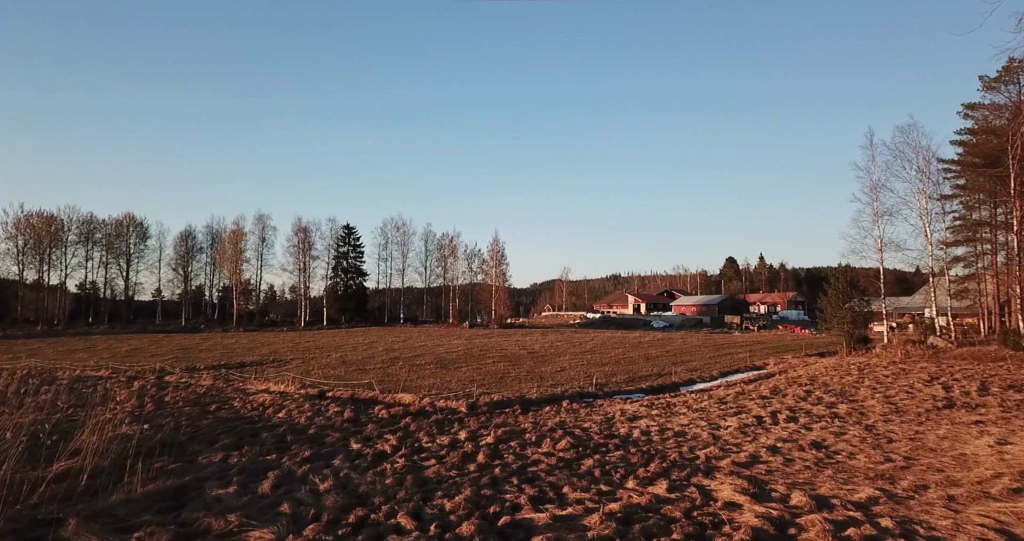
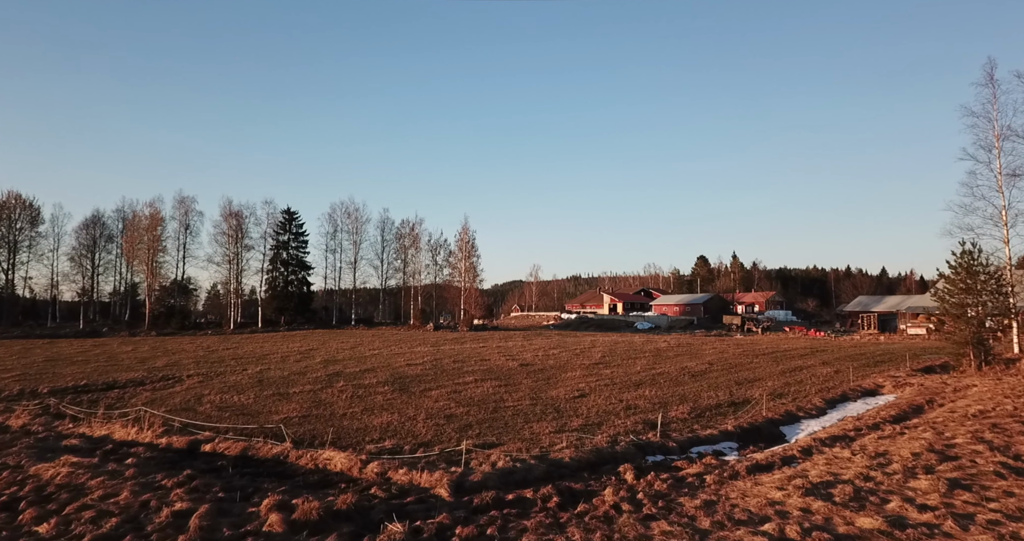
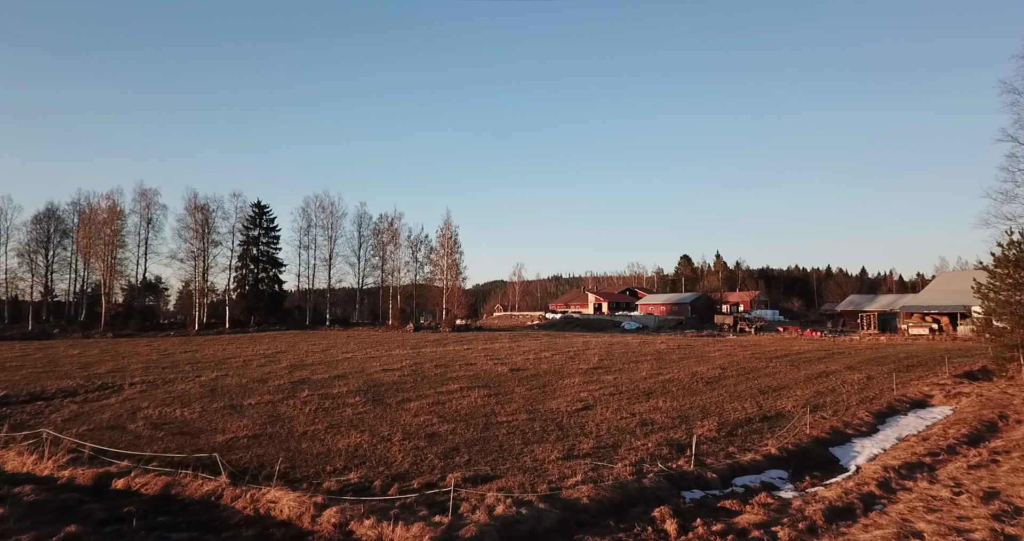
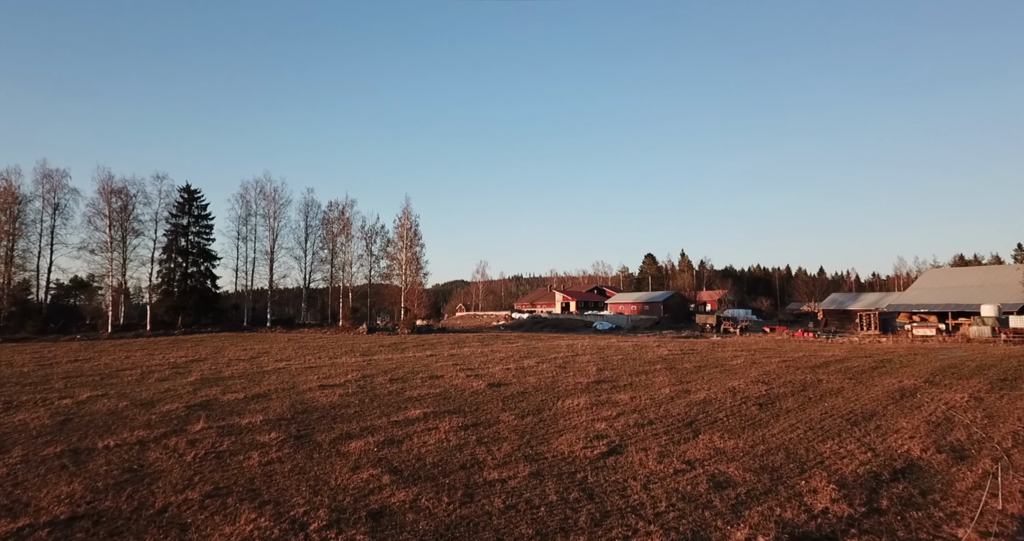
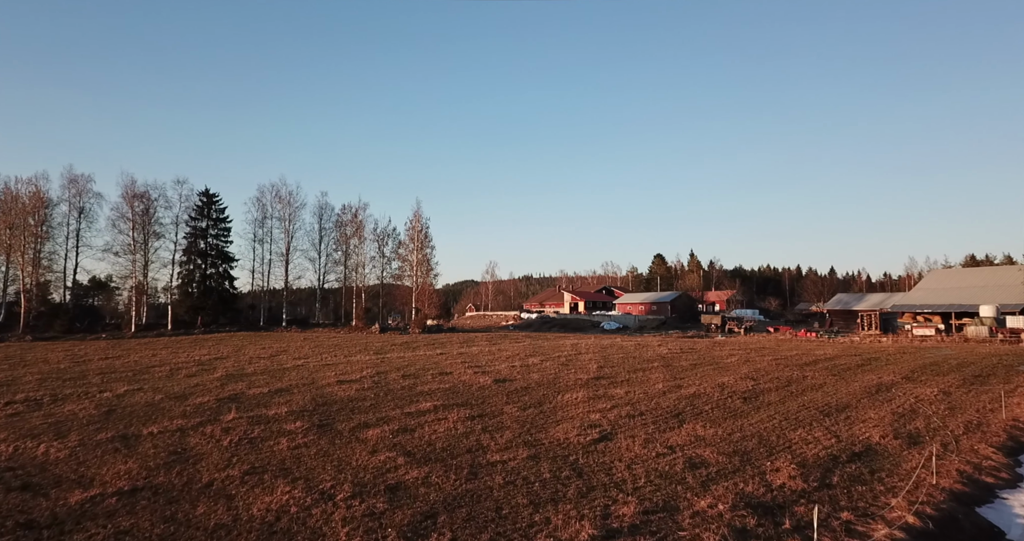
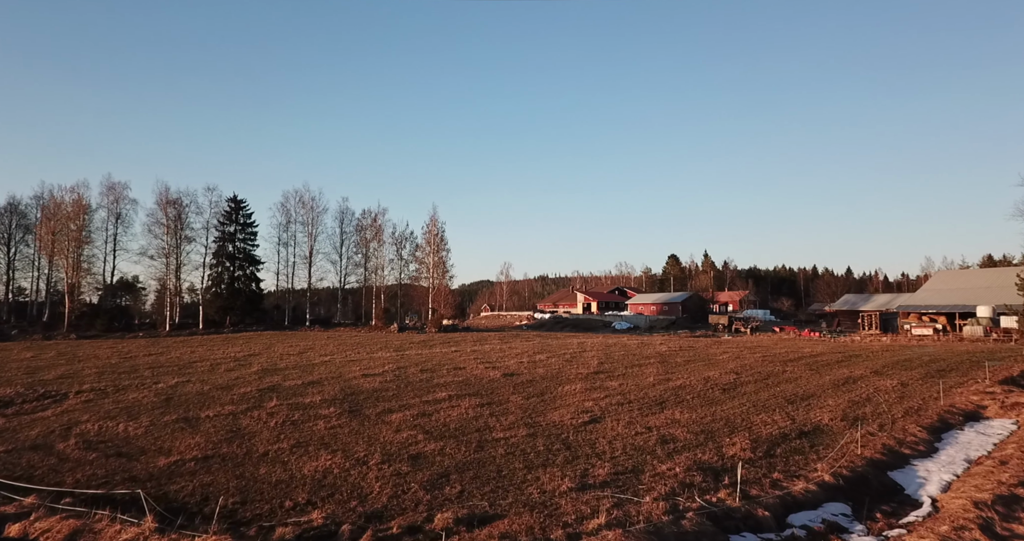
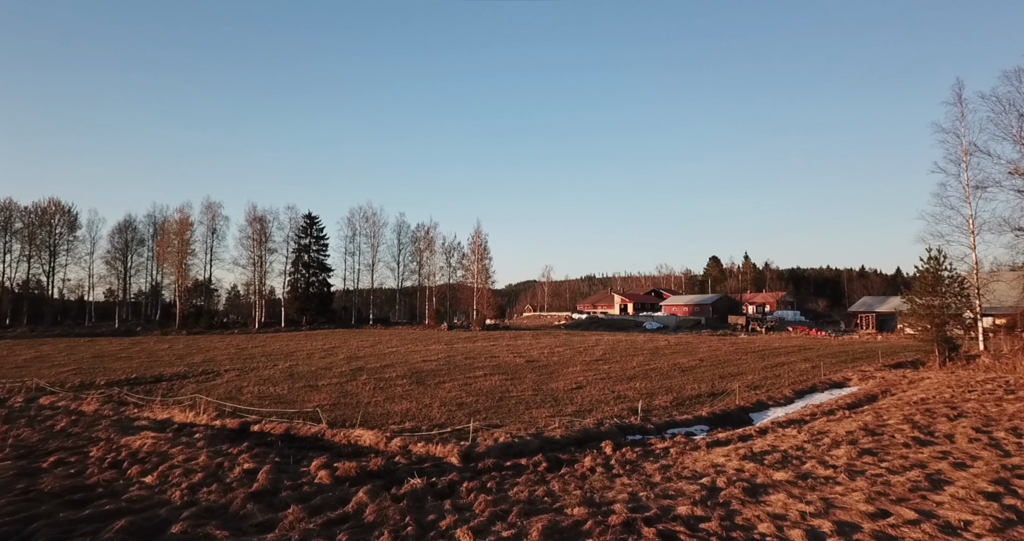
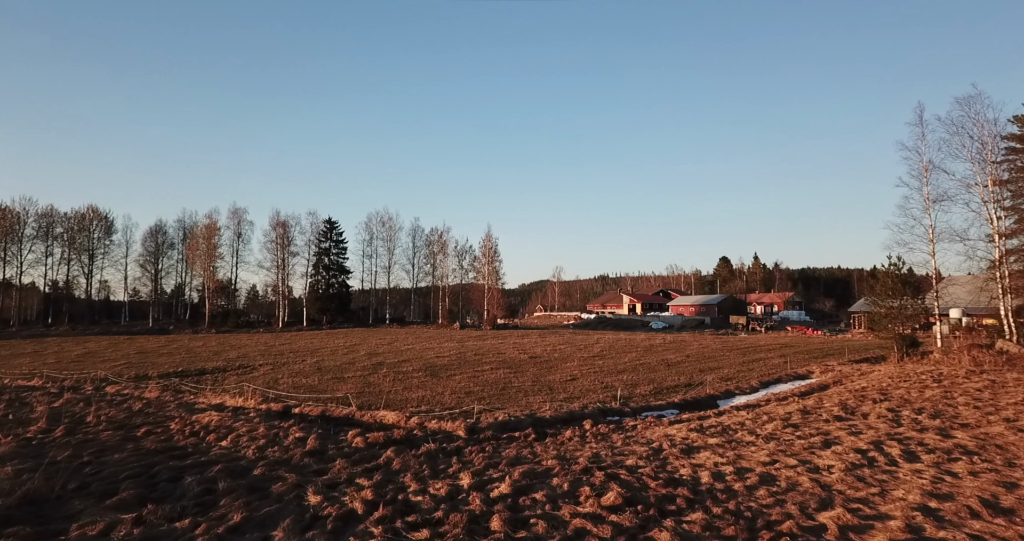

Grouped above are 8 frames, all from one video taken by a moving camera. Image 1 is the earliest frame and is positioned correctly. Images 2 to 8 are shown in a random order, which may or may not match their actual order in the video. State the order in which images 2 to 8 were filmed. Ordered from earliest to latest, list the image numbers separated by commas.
8, 7, 2, 3, 6, 5, 4
